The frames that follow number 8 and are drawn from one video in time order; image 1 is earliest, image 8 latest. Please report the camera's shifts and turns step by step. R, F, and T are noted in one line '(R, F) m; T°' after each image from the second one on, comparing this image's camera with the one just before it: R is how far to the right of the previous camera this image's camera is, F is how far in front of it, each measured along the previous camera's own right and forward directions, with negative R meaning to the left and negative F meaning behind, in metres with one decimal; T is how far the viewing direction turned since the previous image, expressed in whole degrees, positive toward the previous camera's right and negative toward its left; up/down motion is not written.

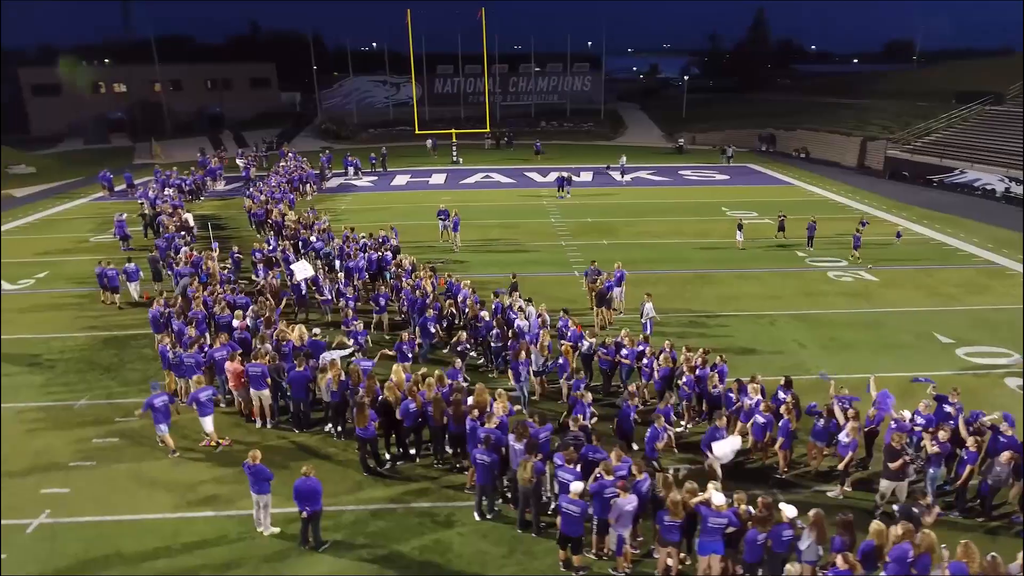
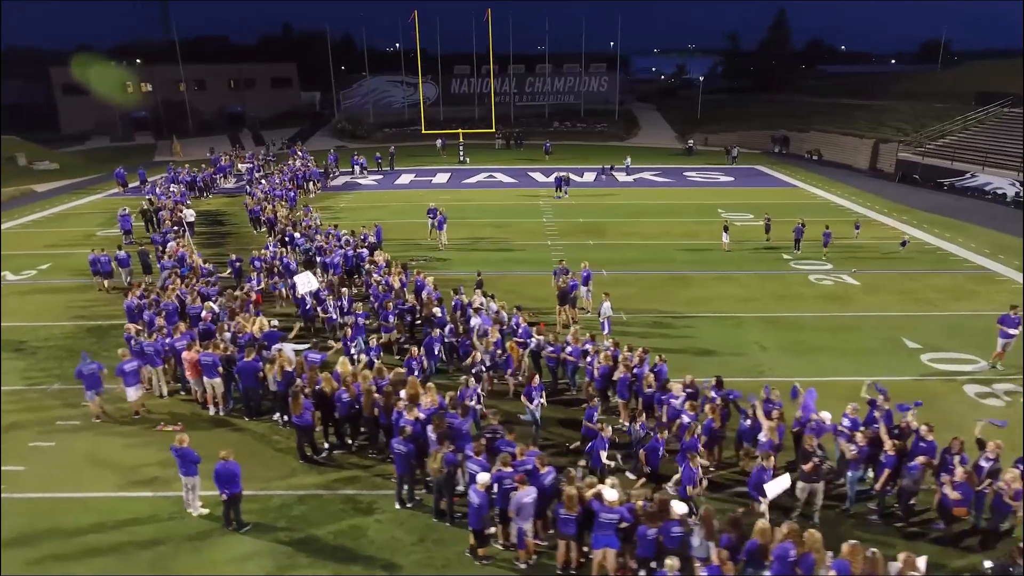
(+1.2, -0.1) m; -3°
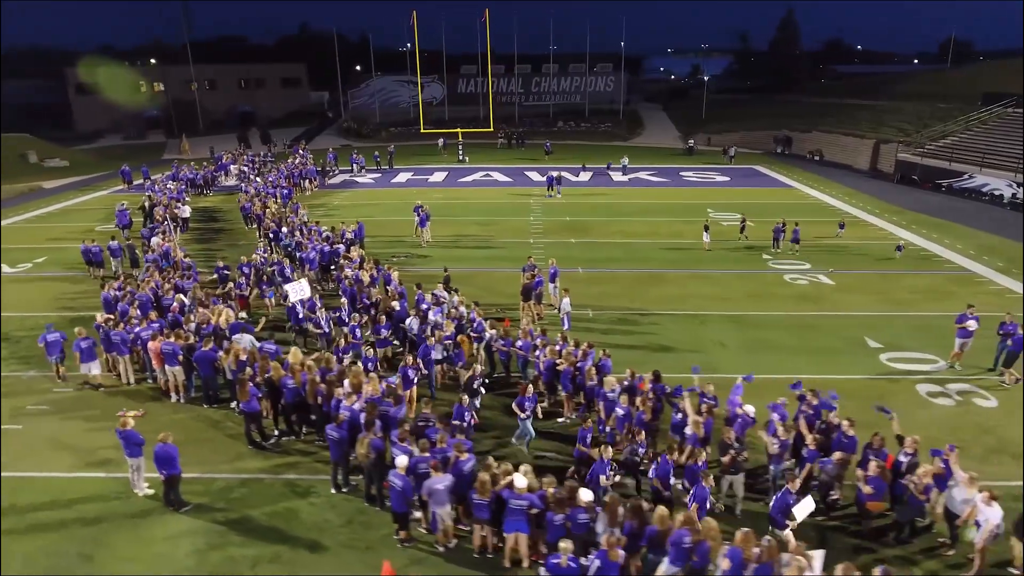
(+1.0, -0.2) m; -2°
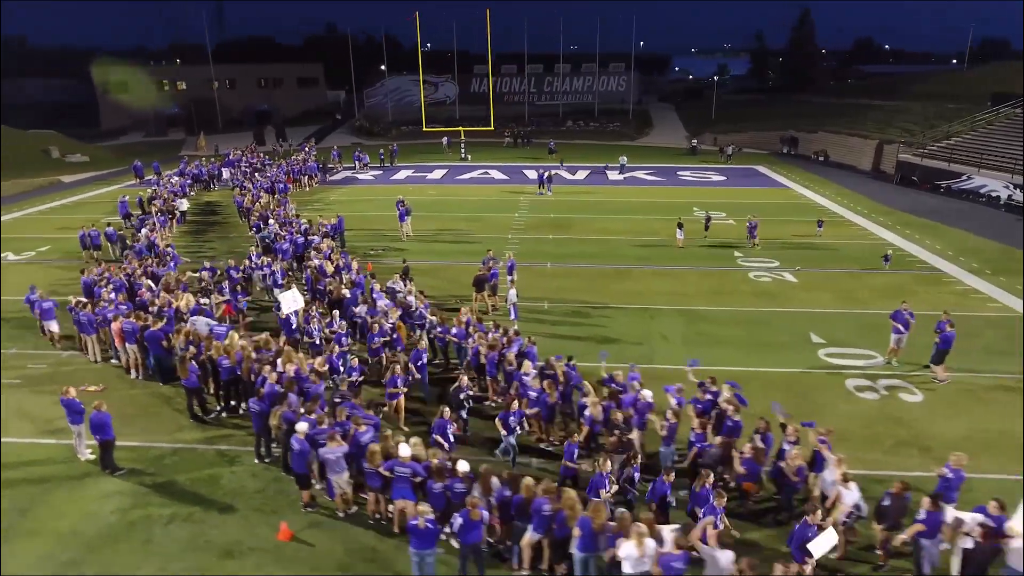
(+1.5, -0.4) m; -3°
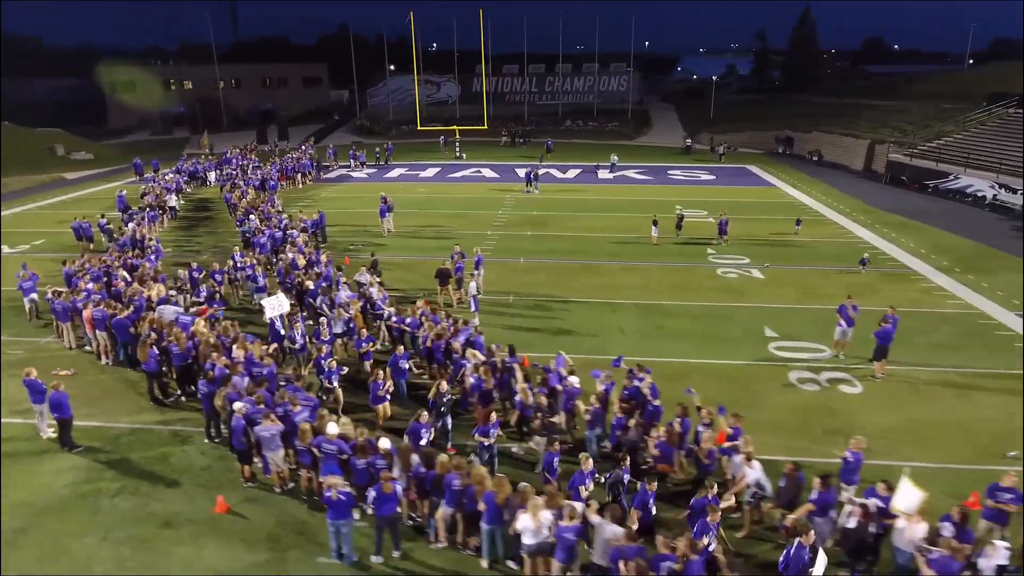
(+1.0, -0.3) m; -1°
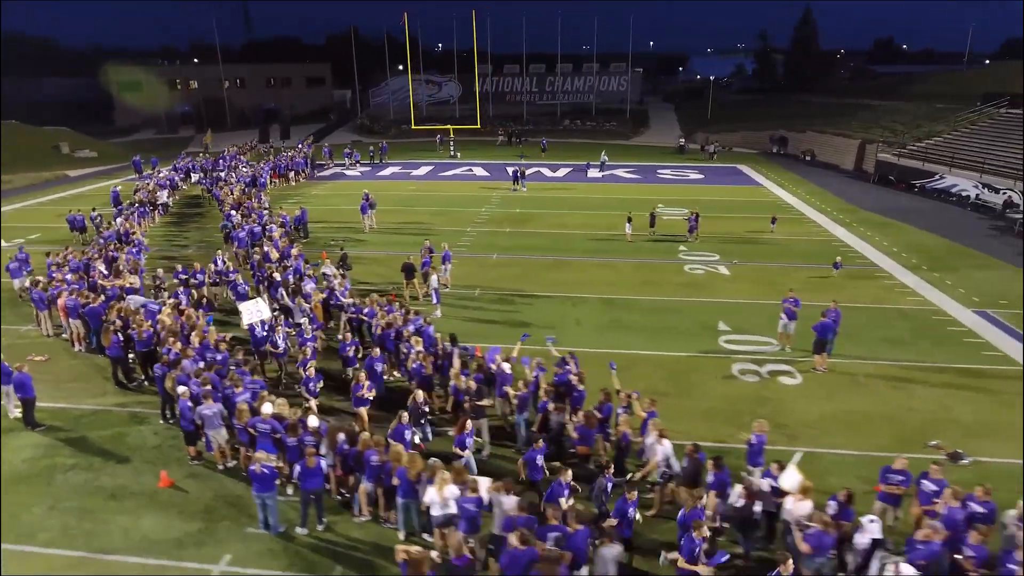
(+1.0, -0.4) m; -1°
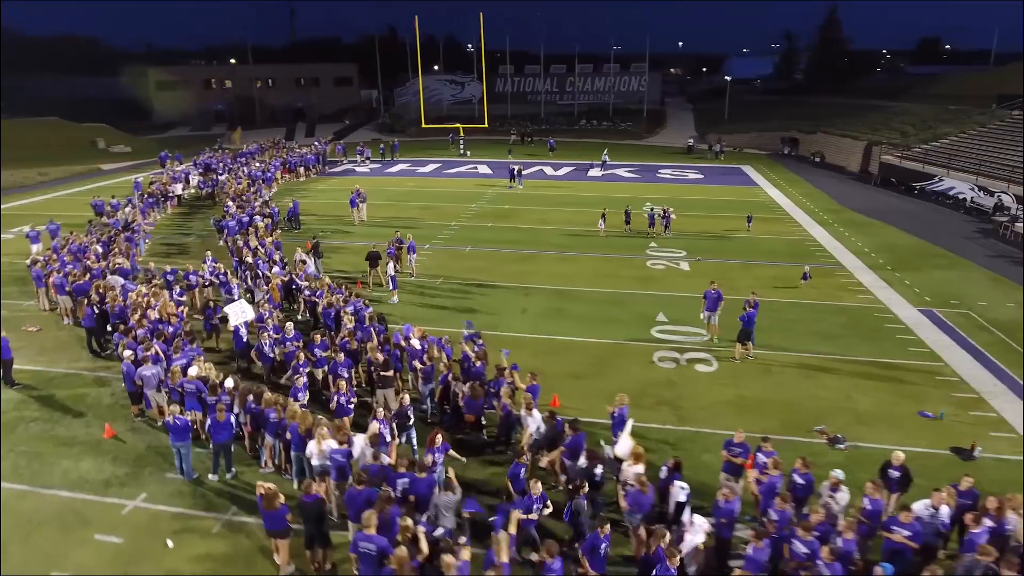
(+1.9, -0.7) m; -4°
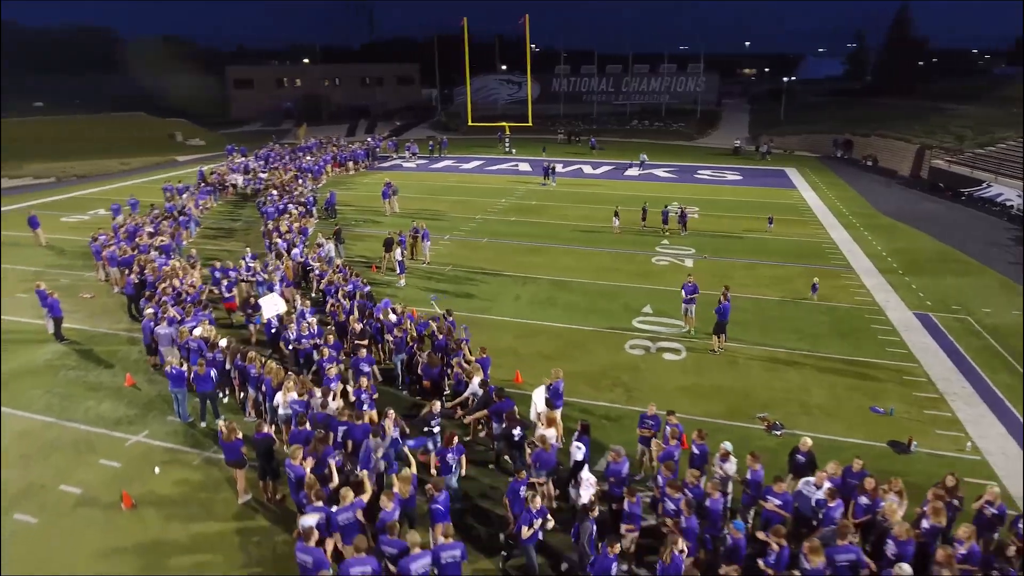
(+1.6, -0.7) m; -6°
